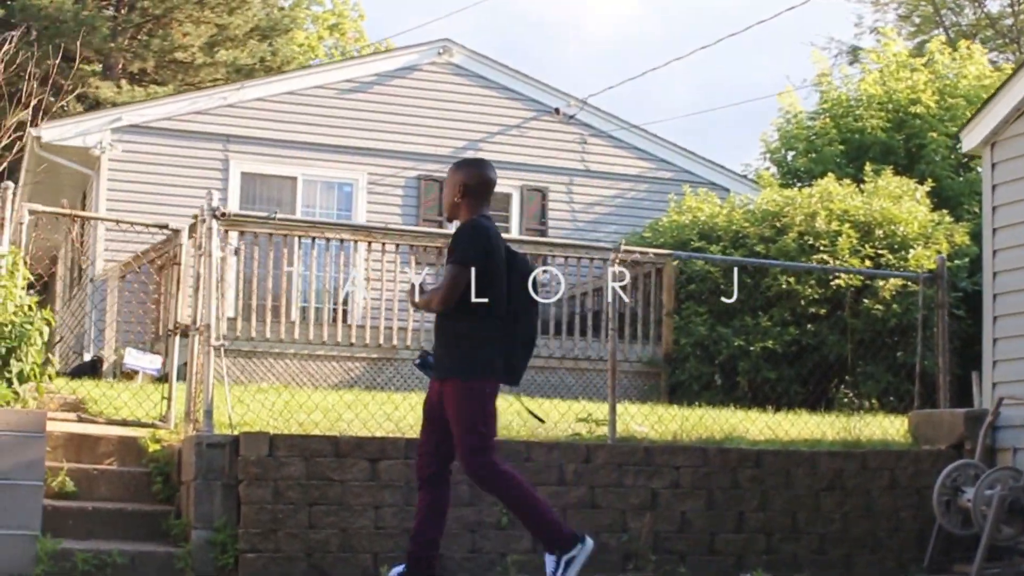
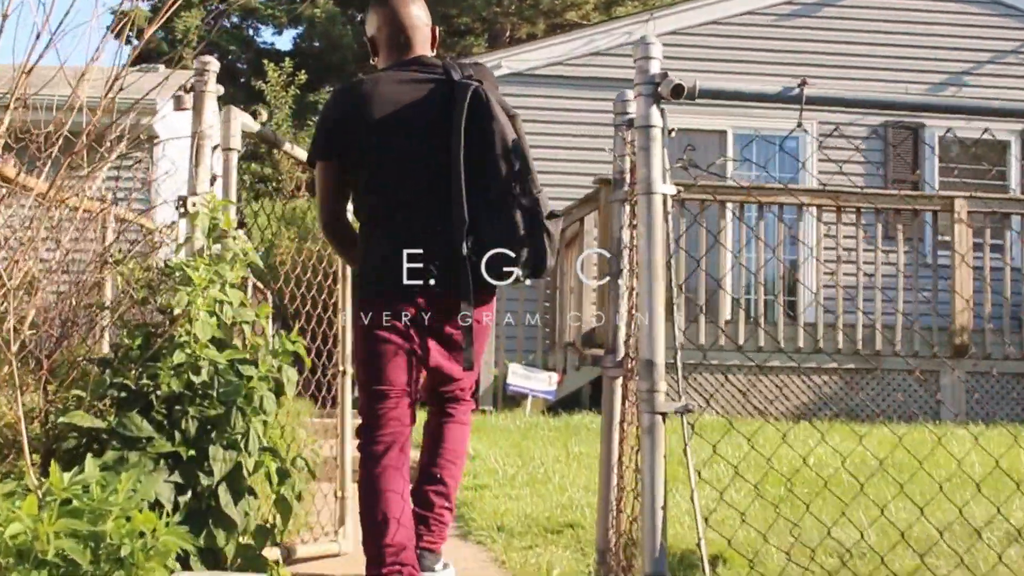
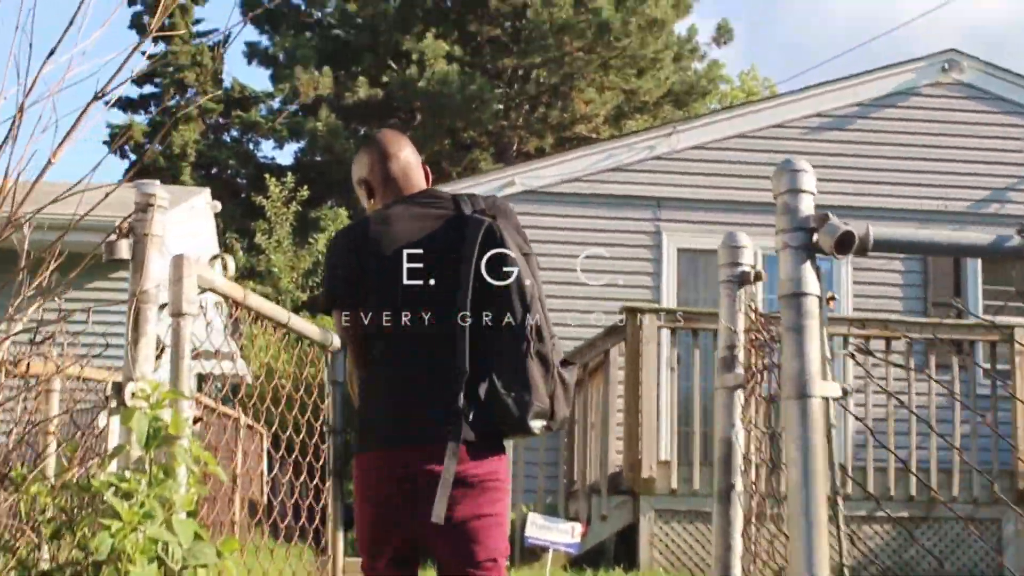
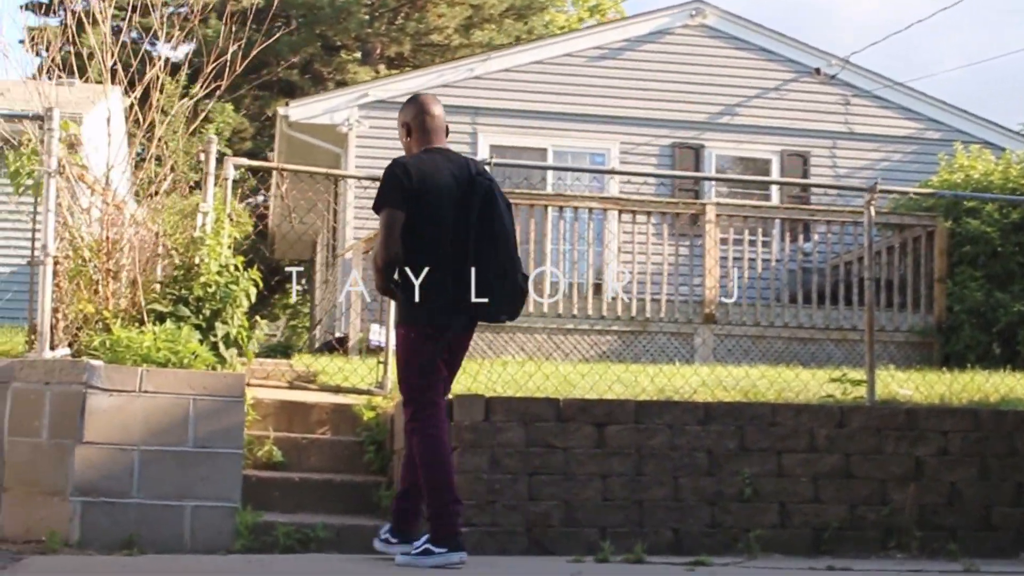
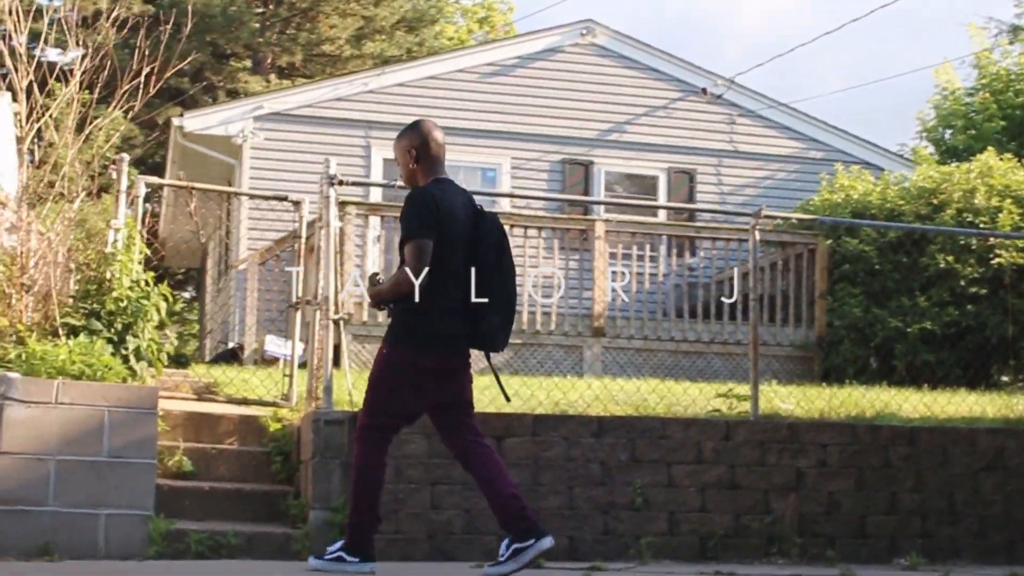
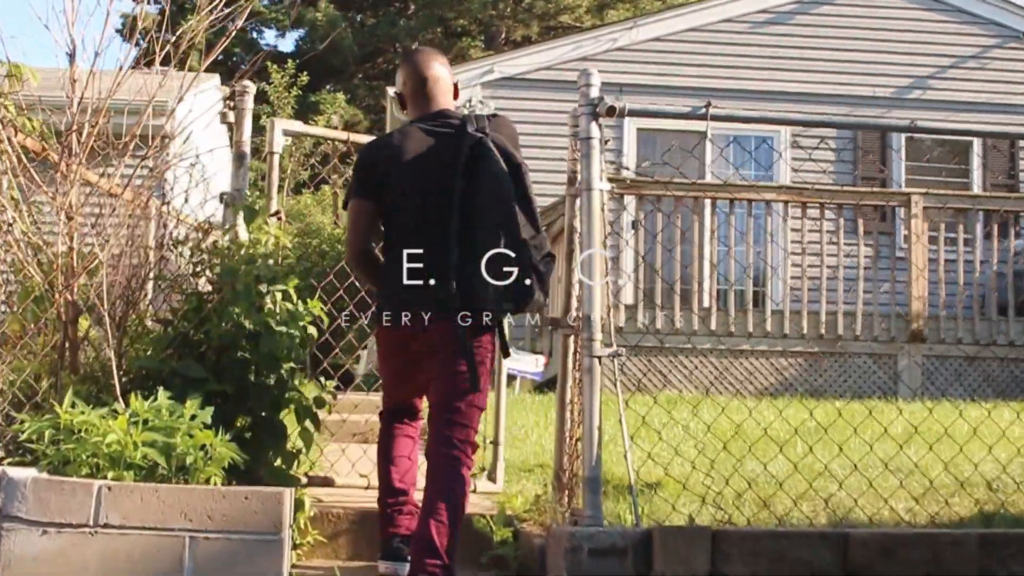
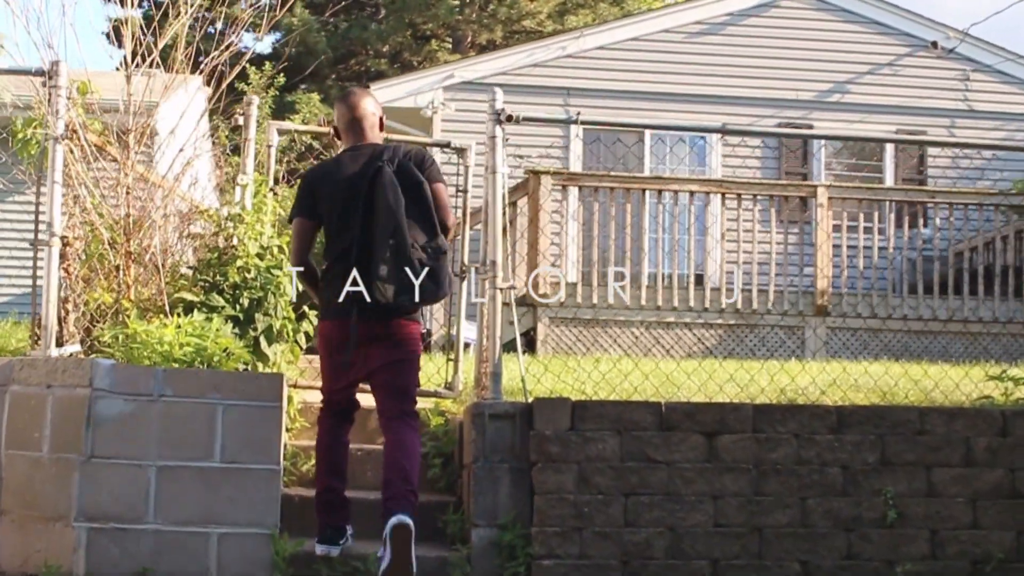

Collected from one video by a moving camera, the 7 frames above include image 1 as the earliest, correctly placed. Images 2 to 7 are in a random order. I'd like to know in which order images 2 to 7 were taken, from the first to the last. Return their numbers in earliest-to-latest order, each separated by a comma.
5, 4, 7, 6, 2, 3
